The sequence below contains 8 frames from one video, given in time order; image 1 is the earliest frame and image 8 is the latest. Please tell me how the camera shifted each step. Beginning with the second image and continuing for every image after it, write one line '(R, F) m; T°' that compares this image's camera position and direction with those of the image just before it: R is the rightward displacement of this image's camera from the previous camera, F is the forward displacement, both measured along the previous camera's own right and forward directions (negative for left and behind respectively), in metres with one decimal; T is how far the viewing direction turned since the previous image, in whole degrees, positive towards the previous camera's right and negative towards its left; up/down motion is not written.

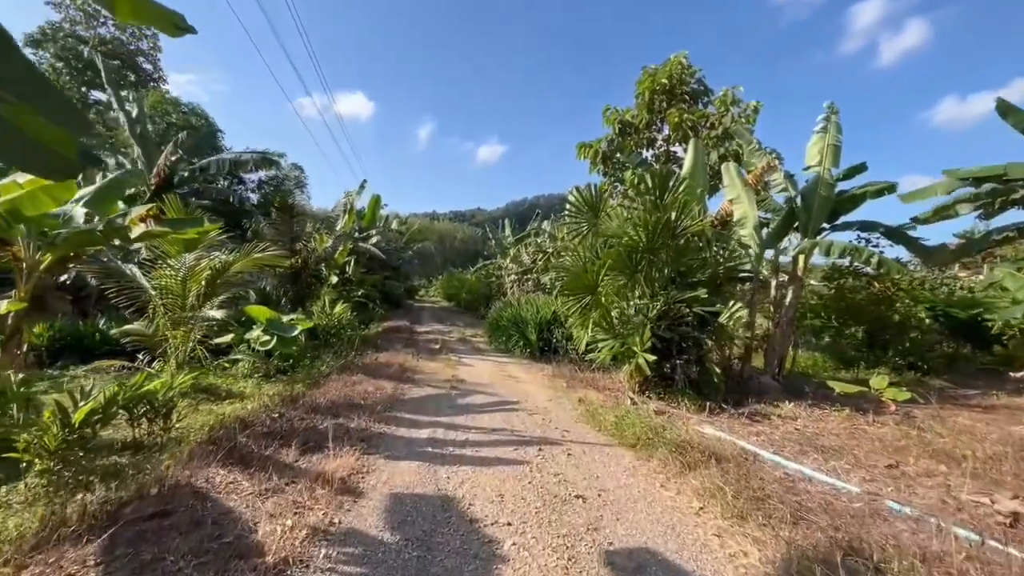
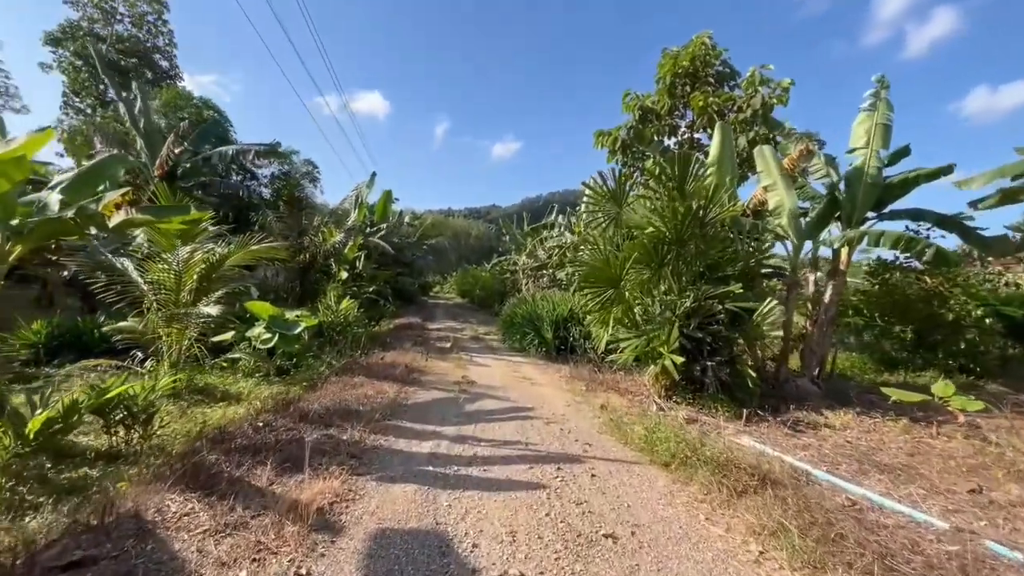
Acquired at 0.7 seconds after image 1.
(0.0, +0.5) m; -2°
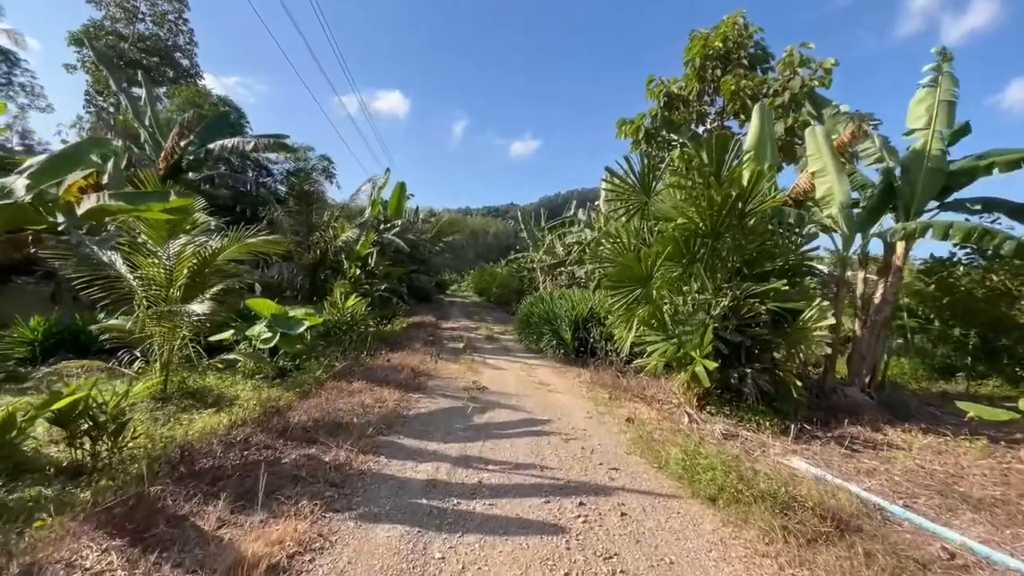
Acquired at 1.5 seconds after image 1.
(0.0, +0.5) m; -2°
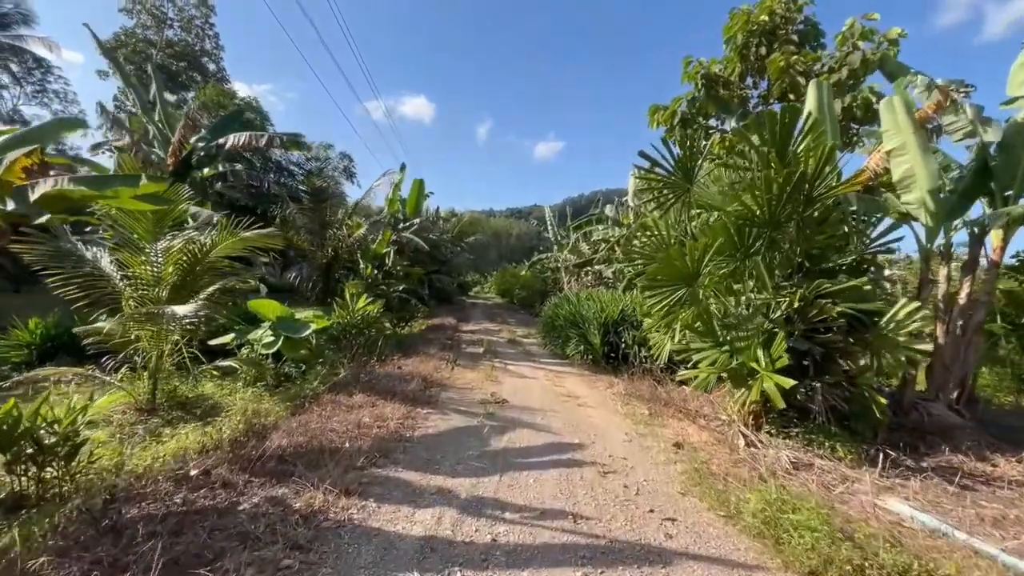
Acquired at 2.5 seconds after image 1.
(0.0, +0.6) m; -3°
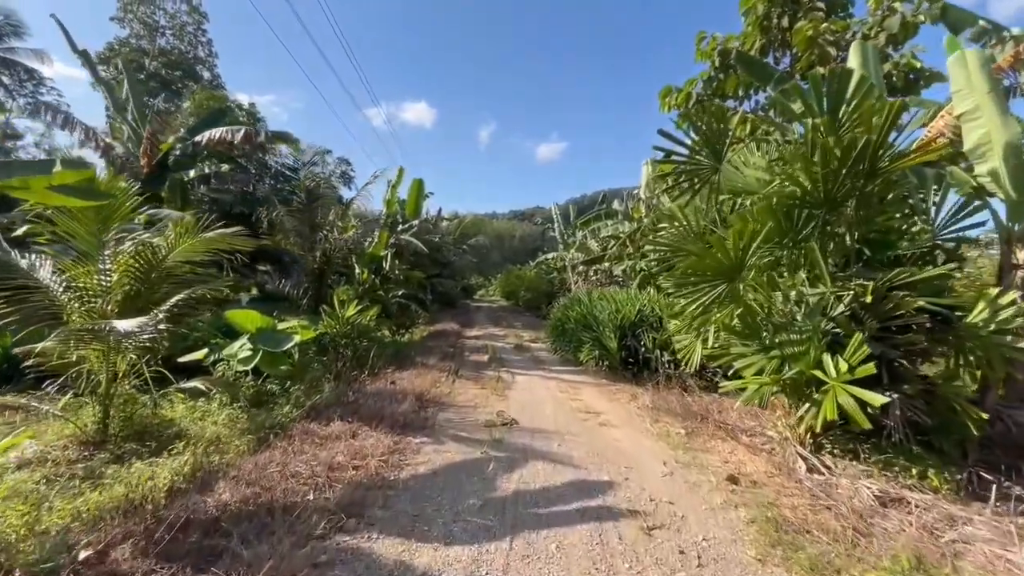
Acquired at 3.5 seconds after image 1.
(0.0, +0.7) m; -1°
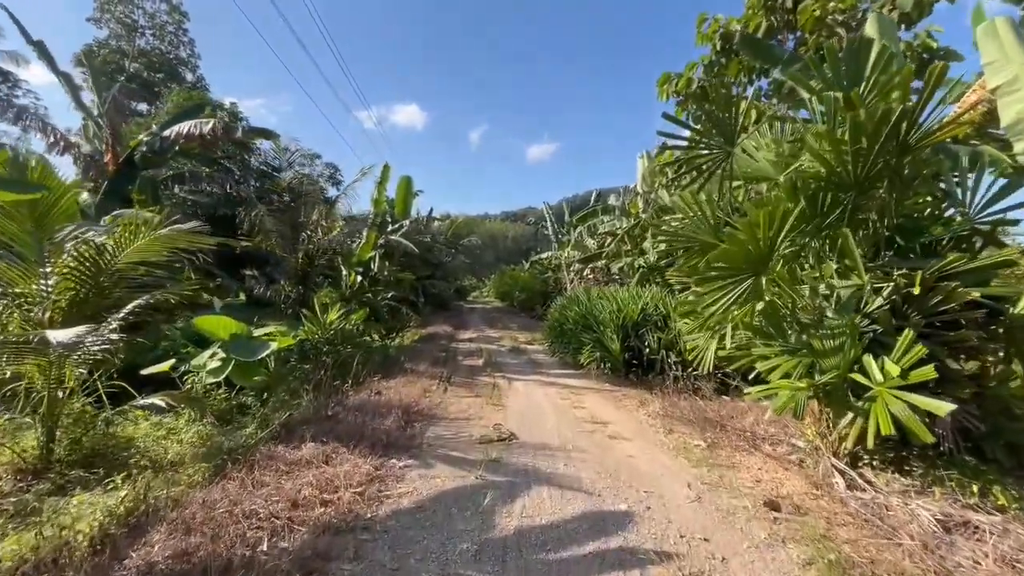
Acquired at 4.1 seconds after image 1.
(0.0, +0.4) m; +1°
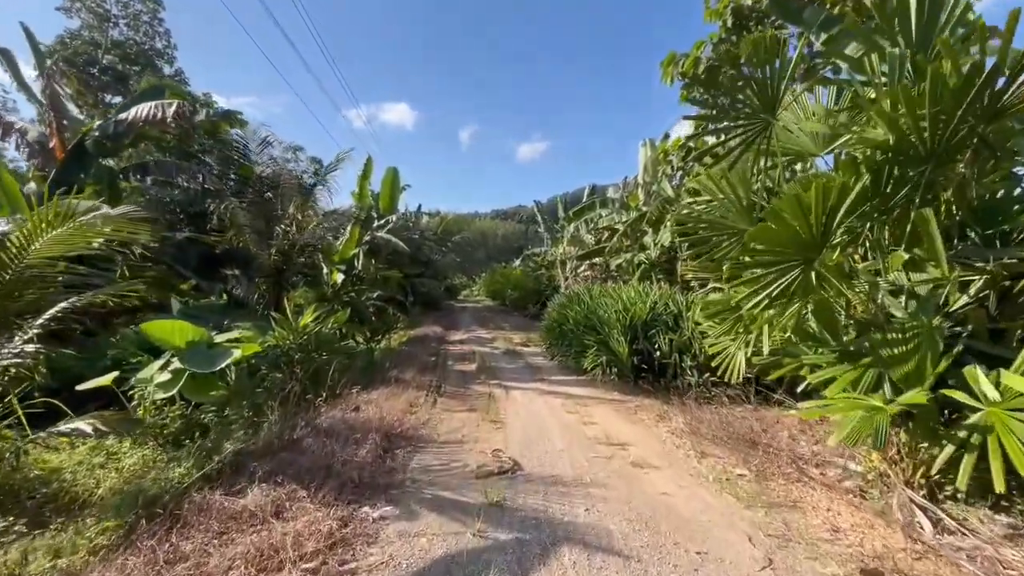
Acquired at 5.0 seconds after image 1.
(-0.1, +0.6) m; +1°
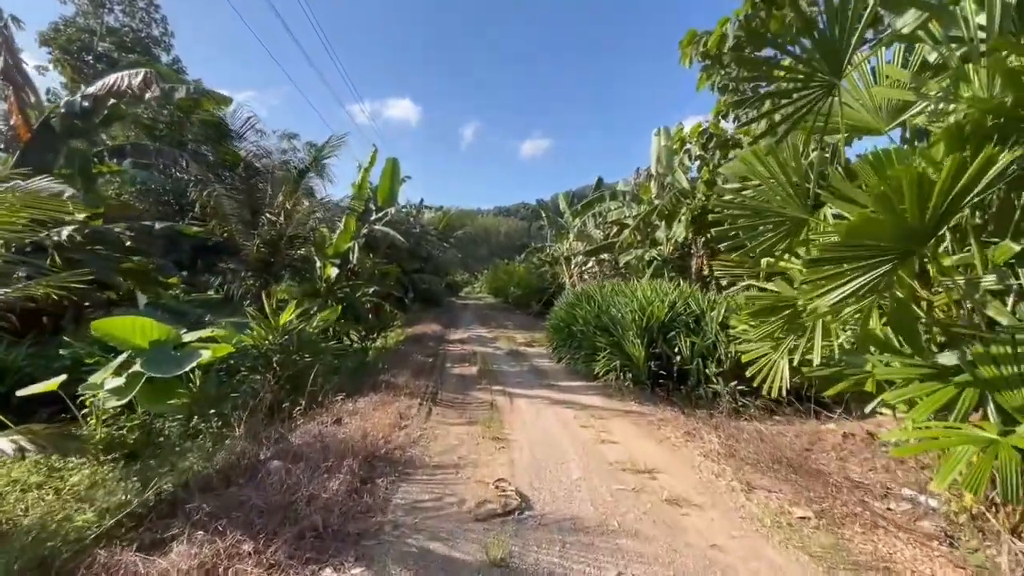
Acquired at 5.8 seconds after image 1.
(0.0, +0.5) m; 0°
